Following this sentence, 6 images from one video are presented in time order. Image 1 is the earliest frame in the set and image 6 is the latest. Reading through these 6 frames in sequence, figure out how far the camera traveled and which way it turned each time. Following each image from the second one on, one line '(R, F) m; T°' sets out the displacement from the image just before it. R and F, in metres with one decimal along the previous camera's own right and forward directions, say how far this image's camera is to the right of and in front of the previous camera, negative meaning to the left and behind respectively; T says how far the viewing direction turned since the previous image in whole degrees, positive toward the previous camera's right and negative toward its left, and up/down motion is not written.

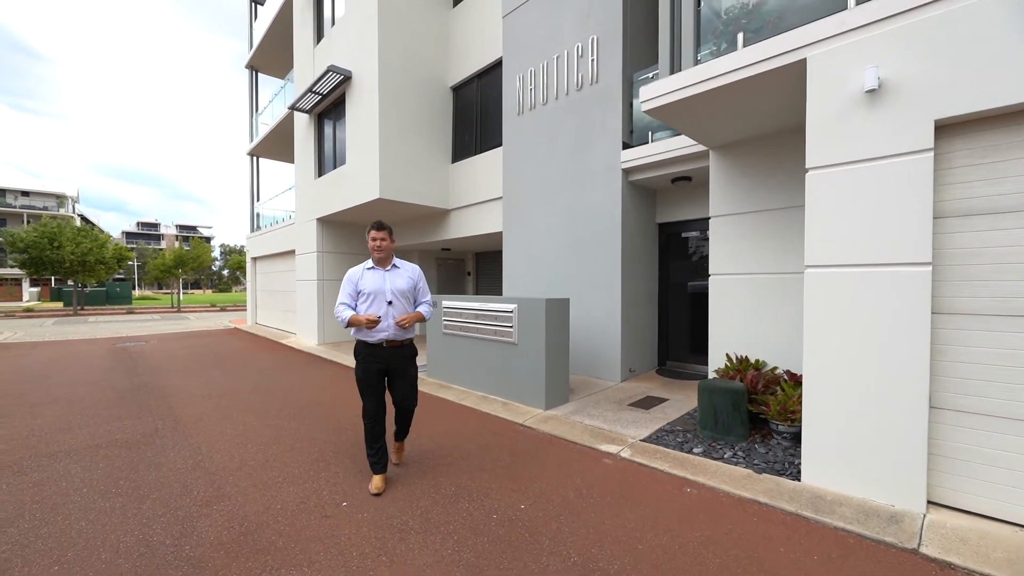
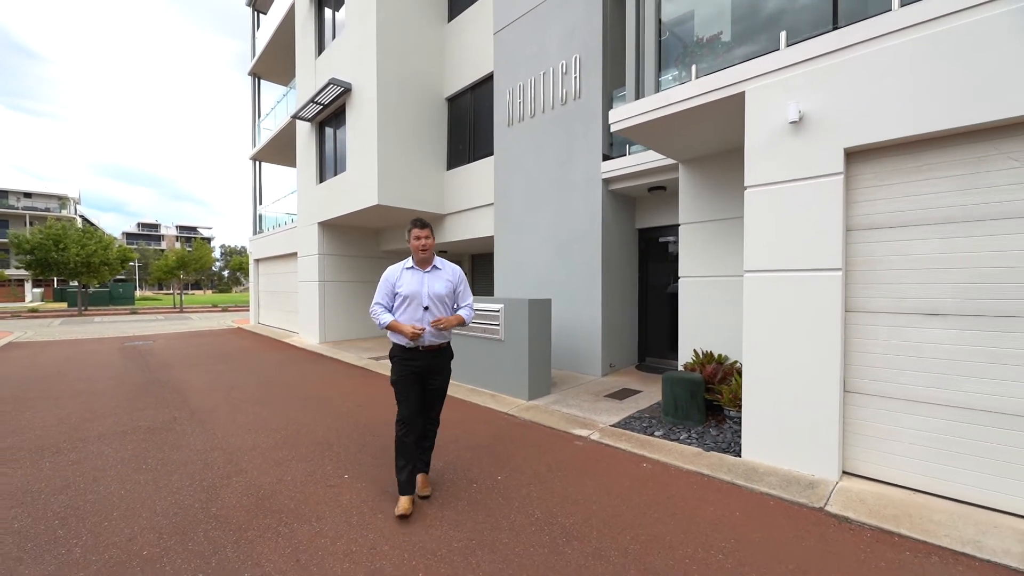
(+0.2, -0.5) m; 0°
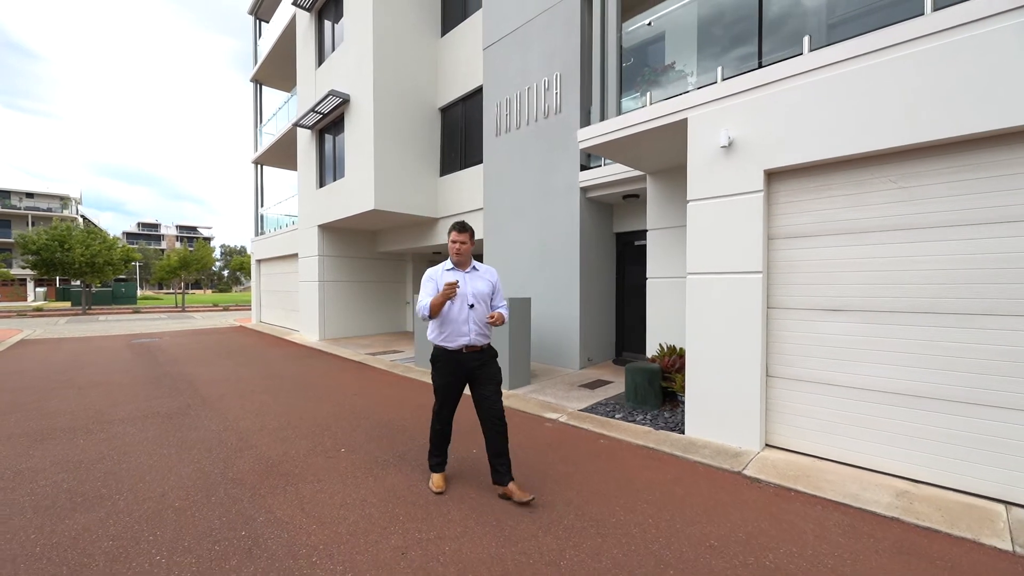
(+0.2, -0.6) m; 0°
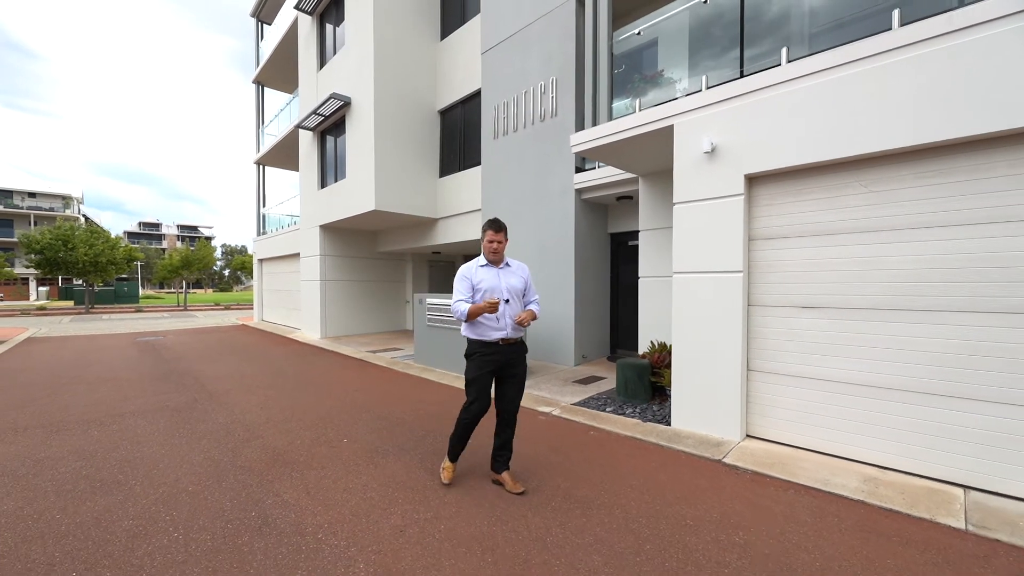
(+0.1, -0.2) m; 0°
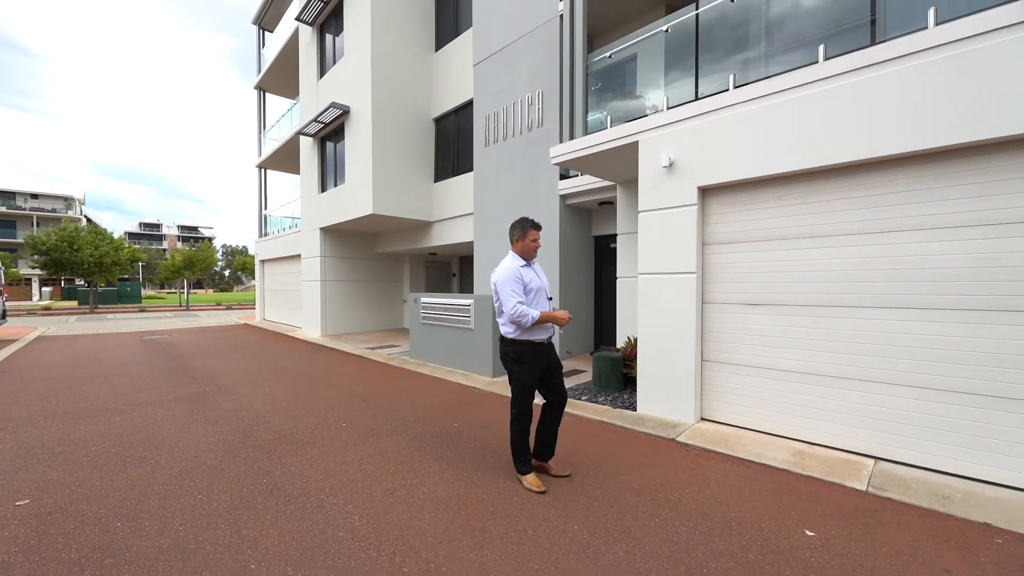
(+0.2, -0.5) m; 0°
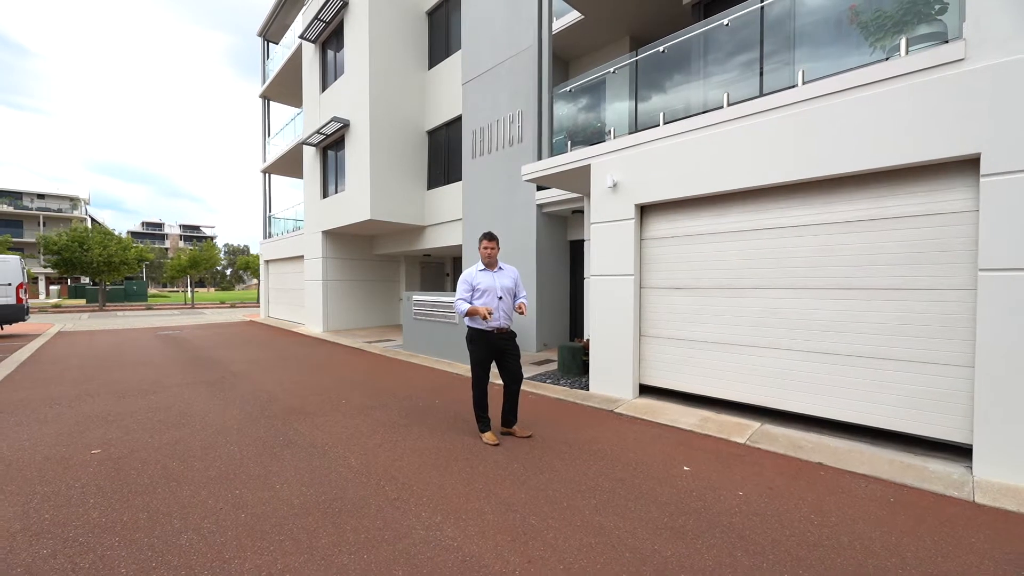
(+0.4, -0.9) m; 0°
